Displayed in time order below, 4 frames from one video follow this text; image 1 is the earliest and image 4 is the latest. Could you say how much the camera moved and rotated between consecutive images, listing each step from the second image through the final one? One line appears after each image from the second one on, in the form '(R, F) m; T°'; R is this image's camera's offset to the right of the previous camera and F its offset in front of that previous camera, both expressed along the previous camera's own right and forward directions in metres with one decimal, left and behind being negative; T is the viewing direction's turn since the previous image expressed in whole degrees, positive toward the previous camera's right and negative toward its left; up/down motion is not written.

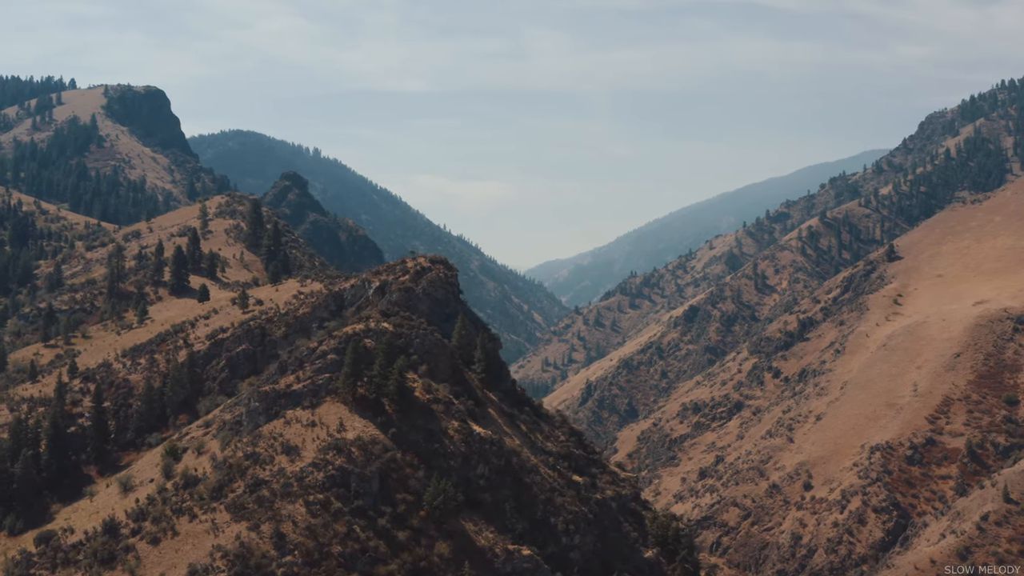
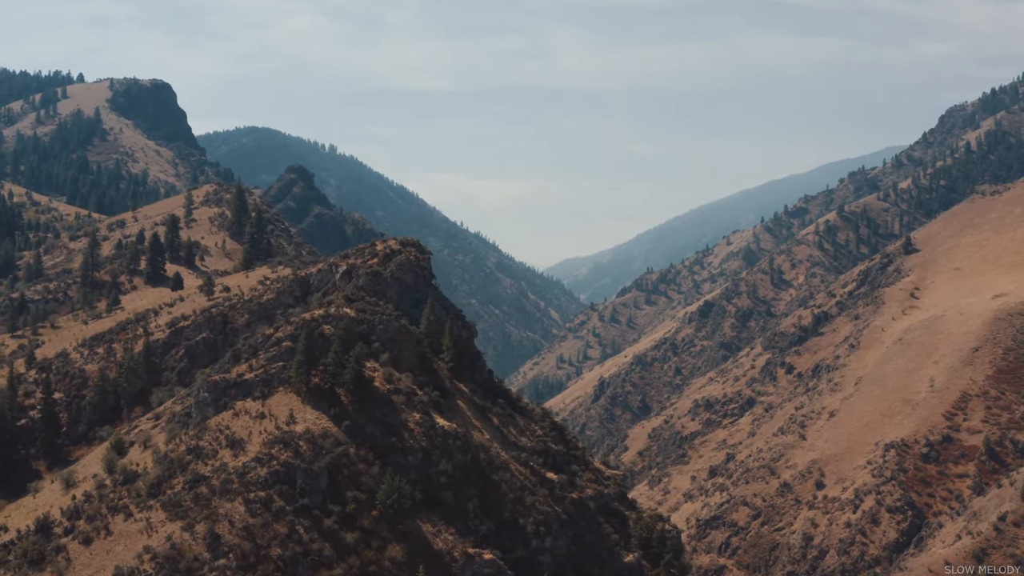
(+3.8, +5.0) m; -1°
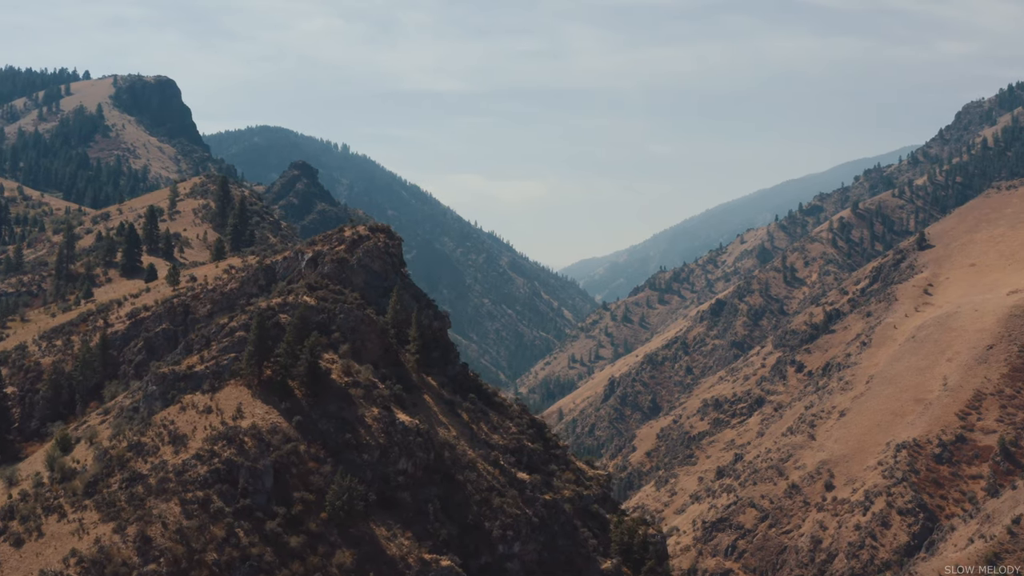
(+3.4, +4.2) m; -1°
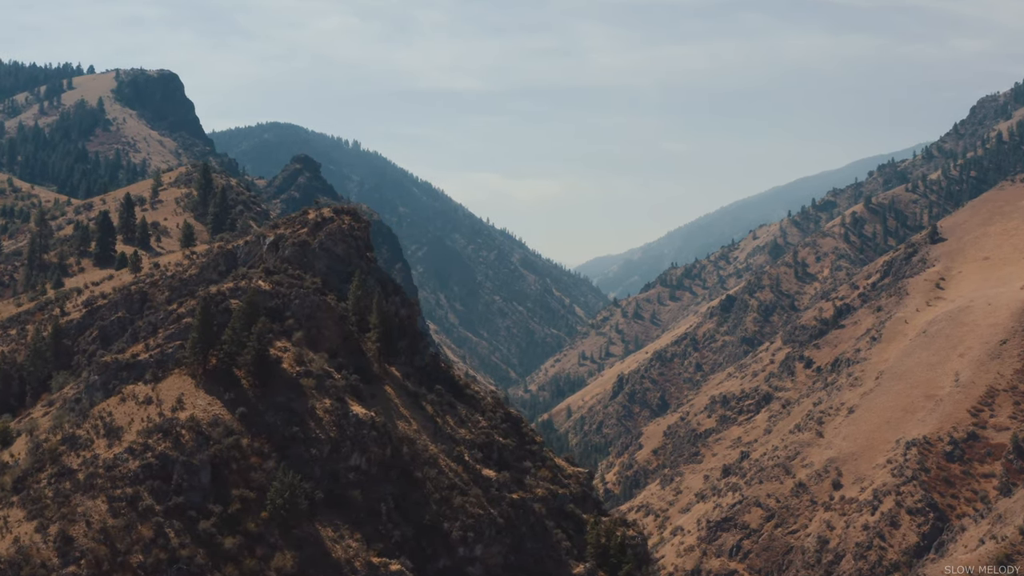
(+3.2, +4.0) m; -1°
